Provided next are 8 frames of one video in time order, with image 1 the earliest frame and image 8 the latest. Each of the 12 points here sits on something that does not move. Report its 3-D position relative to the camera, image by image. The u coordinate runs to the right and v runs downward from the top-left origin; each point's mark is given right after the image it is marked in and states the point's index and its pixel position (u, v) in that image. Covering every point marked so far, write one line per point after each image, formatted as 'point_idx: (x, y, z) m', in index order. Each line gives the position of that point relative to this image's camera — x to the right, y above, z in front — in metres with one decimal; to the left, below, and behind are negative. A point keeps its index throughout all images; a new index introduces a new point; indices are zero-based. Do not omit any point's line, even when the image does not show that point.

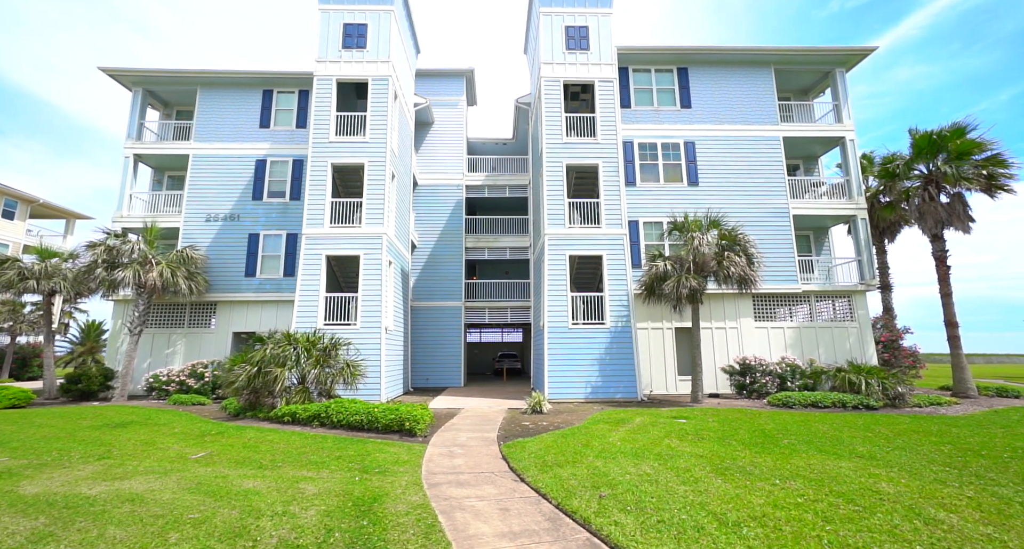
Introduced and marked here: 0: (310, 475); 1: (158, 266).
0: (-2.3, -2.3, +5.0) m
1: (-11.5, +0.3, +14.5) m
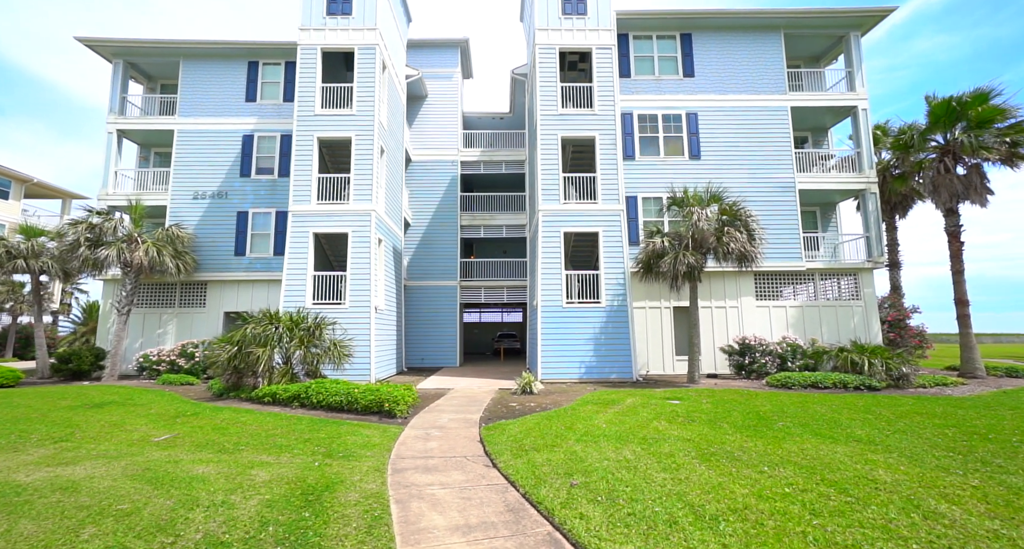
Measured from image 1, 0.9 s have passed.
0: (-2.6, -2.0, +4.7) m
1: (-11.7, +0.9, +14.2) m
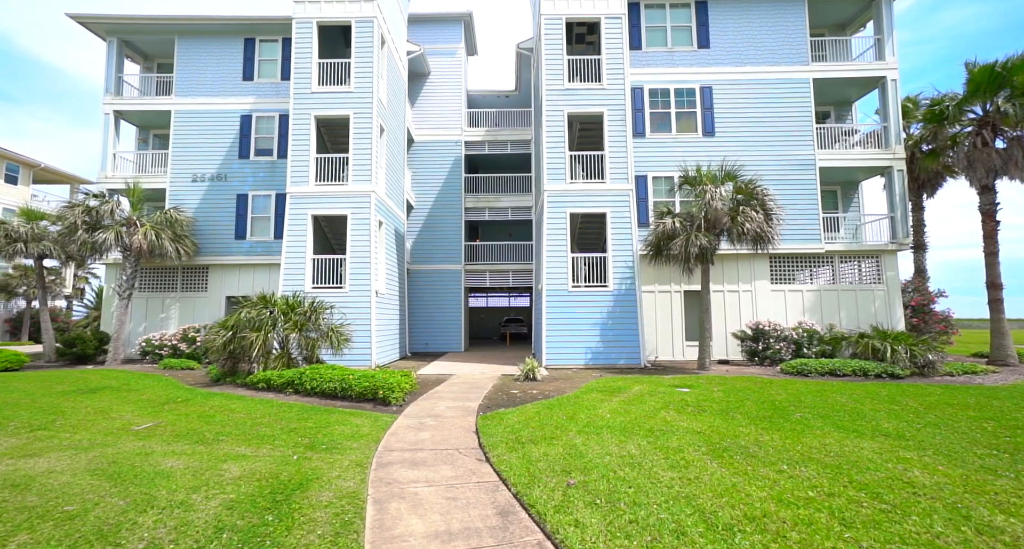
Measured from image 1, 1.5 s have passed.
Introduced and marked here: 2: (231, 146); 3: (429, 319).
0: (-2.6, -1.8, +4.4) m
1: (-11.6, +1.4, +14.0) m
2: (-10.2, +4.6, +16.1) m
3: (-3.4, -1.8, +18.0) m
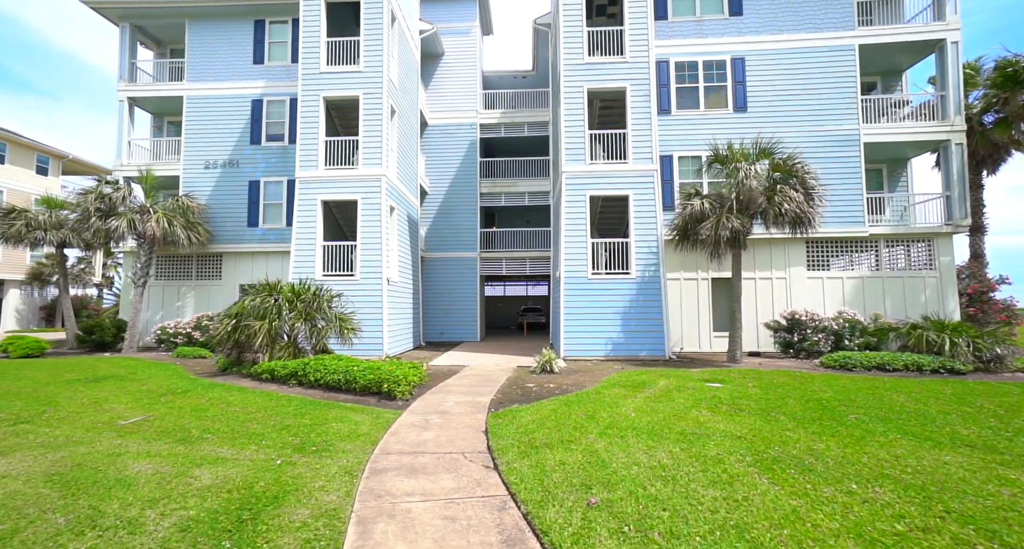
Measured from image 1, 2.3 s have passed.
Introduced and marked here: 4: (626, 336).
0: (-2.5, -1.6, +4.0) m
1: (-11.1, +1.8, +13.8) m
2: (-9.6, +5.1, +15.8) m
3: (-2.7, -1.3, +17.5) m
4: (+3.0, -1.6, +11.8) m
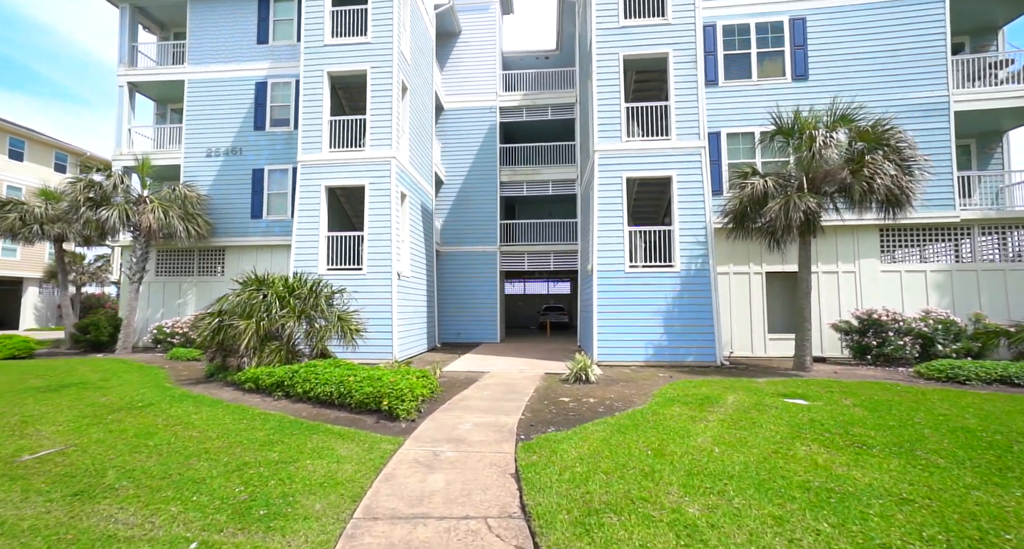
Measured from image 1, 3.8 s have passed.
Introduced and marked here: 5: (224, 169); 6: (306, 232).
0: (-2.2, -1.5, +2.6) m
1: (-10.4, +2.0, +12.8) m
2: (-8.8, +5.2, +14.7) m
3: (-1.9, -1.1, +16.2) m
4: (+3.6, -1.5, +10.3) m
5: (-9.4, +3.4, +14.6) m
6: (-5.2, +1.1, +11.2) m
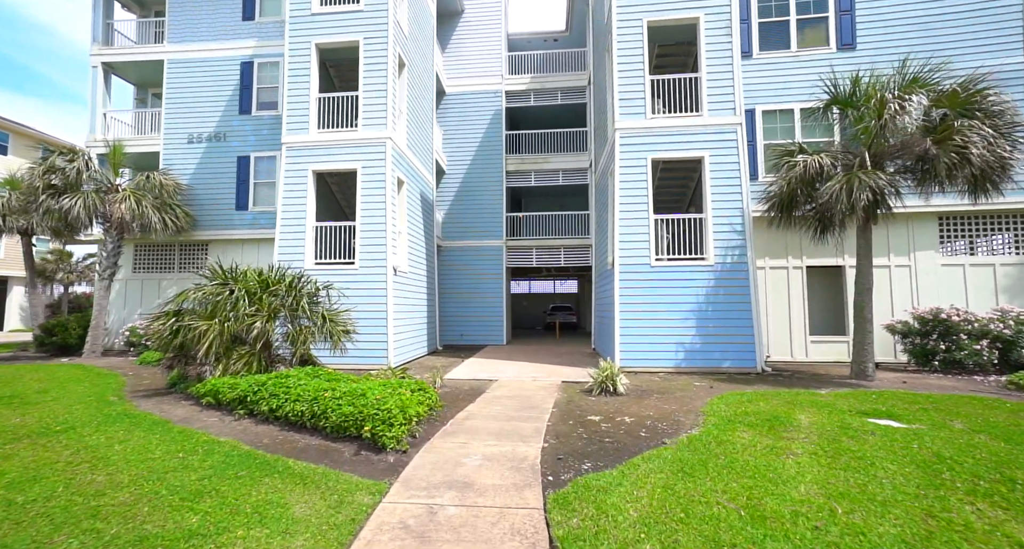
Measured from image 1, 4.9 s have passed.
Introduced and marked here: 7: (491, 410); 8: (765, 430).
0: (-2.1, -1.3, +1.4) m
1: (-10.2, +2.1, +11.6) m
2: (-8.6, +5.3, +13.6) m
3: (-1.6, -1.0, +14.9) m
4: (+3.8, -1.4, +9.0) m
5: (-9.2, +3.6, +13.4) m
6: (-5.0, +1.2, +10.0) m
7: (-0.3, -1.7, +5.7) m
8: (+2.5, -1.6, +4.5) m
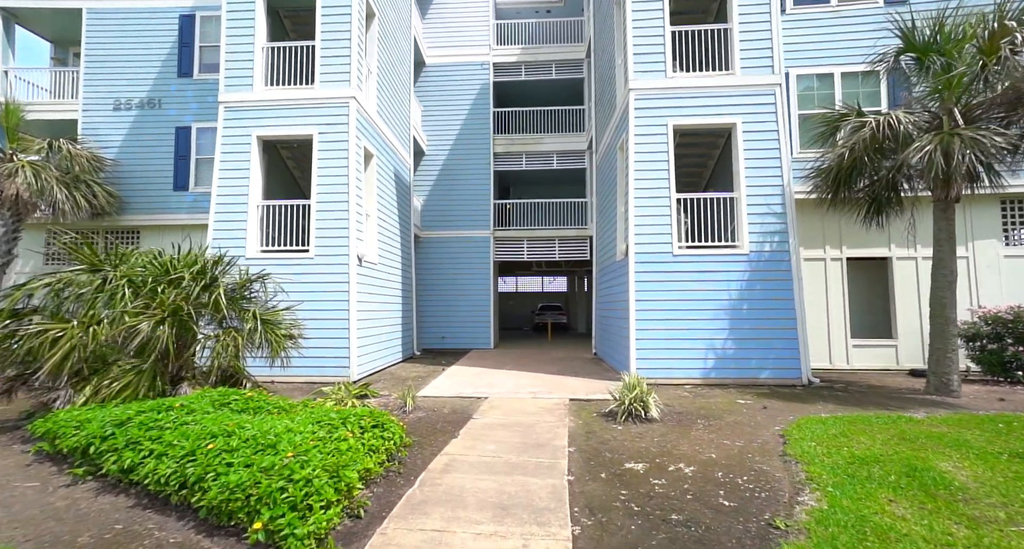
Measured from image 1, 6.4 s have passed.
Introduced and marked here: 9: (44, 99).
0: (-1.9, -1.2, -0.5) m
1: (-10.4, +2.3, +9.4) m
2: (-8.9, +5.5, +11.4) m
3: (-2.0, -0.9, +13.1) m
4: (+3.7, -1.2, +7.4) m
5: (-9.5, +3.7, +11.3) m
6: (-5.1, +1.4, +8.0) m
7: (-0.3, -1.6, +4.0) m
8: (+2.6, -1.4, +2.8) m
9: (-12.0, +4.5, +11.8) m
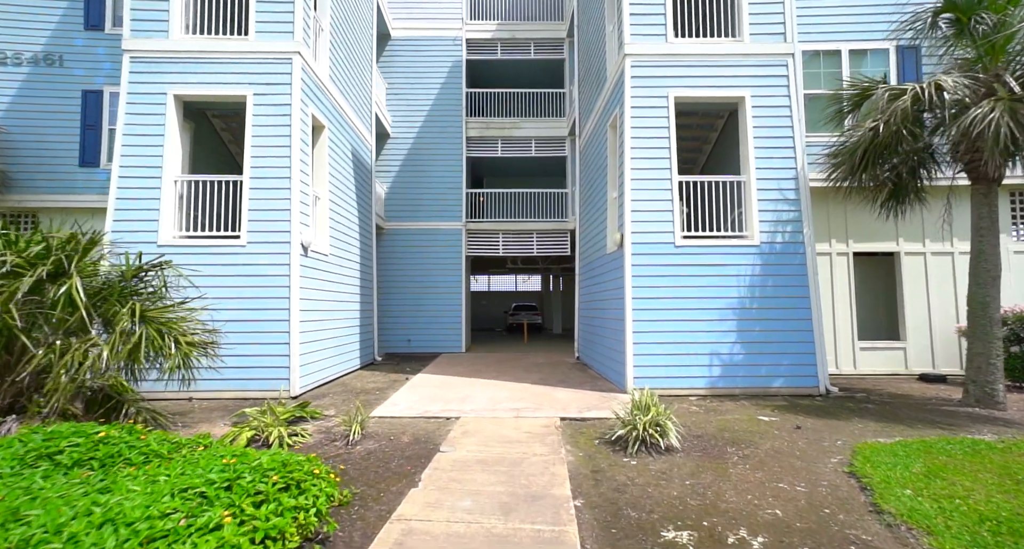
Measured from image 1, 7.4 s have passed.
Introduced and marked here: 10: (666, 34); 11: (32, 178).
0: (-1.7, -1.0, -1.8) m
1: (-10.8, +2.4, +7.5) m
2: (-9.4, +5.7, +9.6) m
3: (-2.7, -0.8, +11.7) m
4: (+3.4, -1.1, +6.4) m
5: (-10.0, +3.9, +9.4) m
6: (-5.5, +1.5, +6.5) m
7: (-0.4, -1.5, +2.7) m
8: (+2.6, -1.3, +1.7) m
9: (-12.5, +4.7, +9.7) m
10: (+2.4, +3.8, +6.9) m
11: (-9.8, +2.0, +9.2) m
